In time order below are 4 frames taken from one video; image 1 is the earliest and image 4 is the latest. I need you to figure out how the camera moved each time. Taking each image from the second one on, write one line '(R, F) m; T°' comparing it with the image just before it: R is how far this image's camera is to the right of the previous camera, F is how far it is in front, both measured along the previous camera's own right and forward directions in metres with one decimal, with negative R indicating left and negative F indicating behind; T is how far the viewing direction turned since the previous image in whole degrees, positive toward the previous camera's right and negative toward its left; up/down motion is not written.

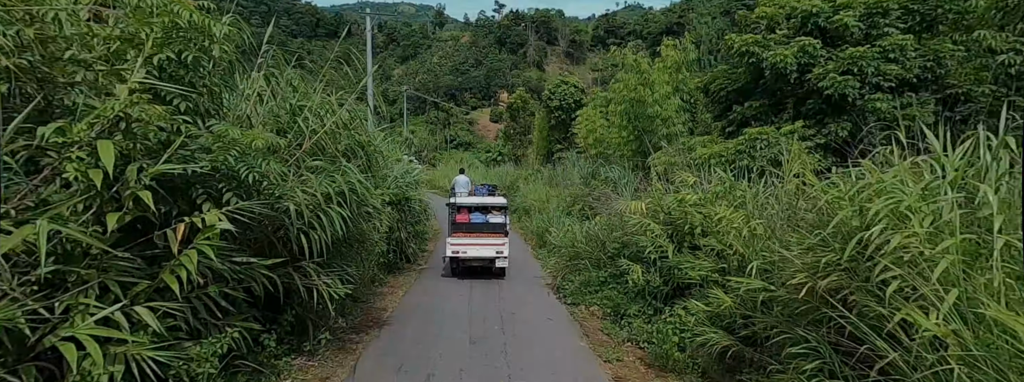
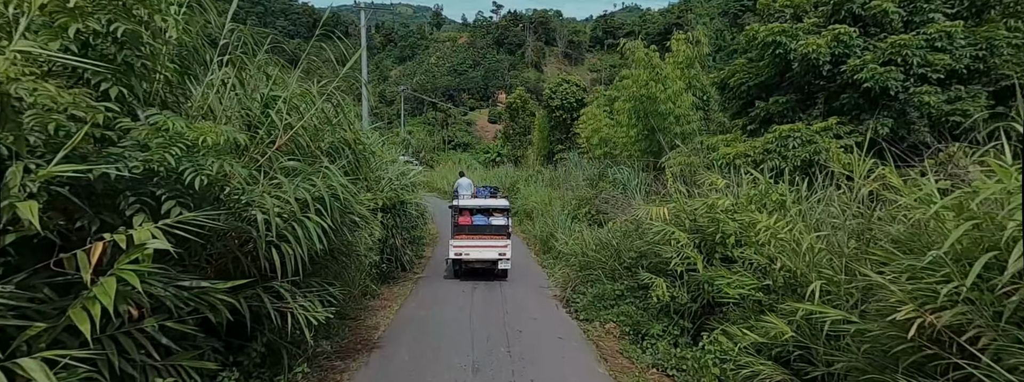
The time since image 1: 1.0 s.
(-0.1, +0.8) m; 0°
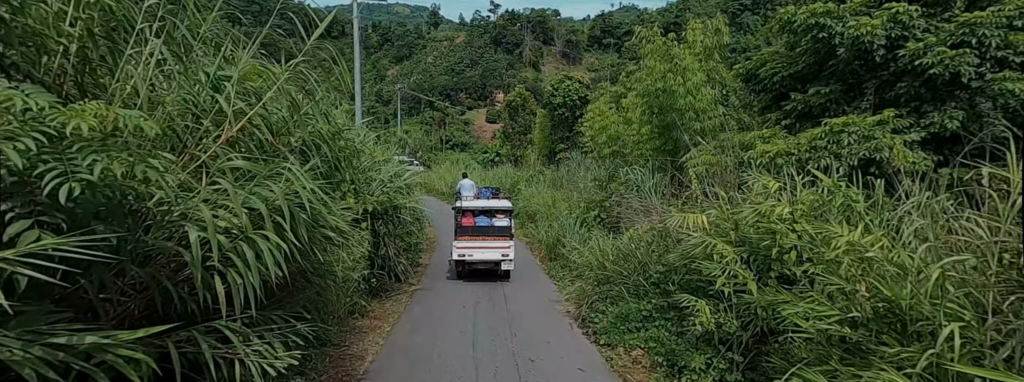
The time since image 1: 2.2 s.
(-0.1, +1.0) m; 0°
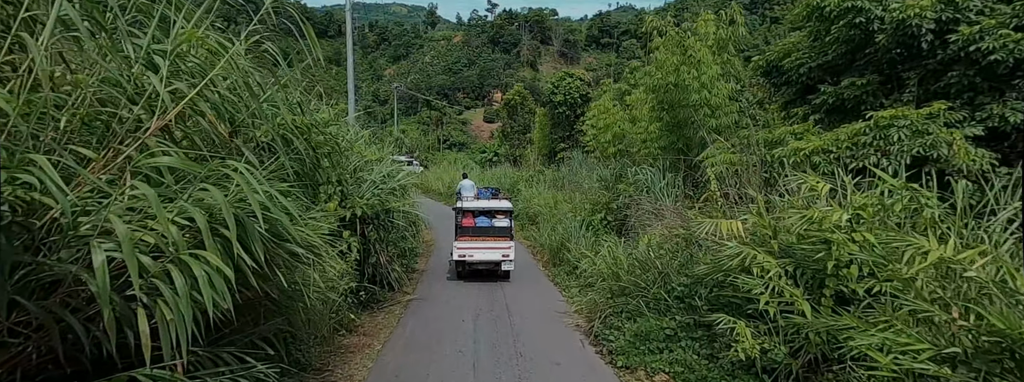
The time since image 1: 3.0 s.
(-0.1, +0.7) m; 0°
